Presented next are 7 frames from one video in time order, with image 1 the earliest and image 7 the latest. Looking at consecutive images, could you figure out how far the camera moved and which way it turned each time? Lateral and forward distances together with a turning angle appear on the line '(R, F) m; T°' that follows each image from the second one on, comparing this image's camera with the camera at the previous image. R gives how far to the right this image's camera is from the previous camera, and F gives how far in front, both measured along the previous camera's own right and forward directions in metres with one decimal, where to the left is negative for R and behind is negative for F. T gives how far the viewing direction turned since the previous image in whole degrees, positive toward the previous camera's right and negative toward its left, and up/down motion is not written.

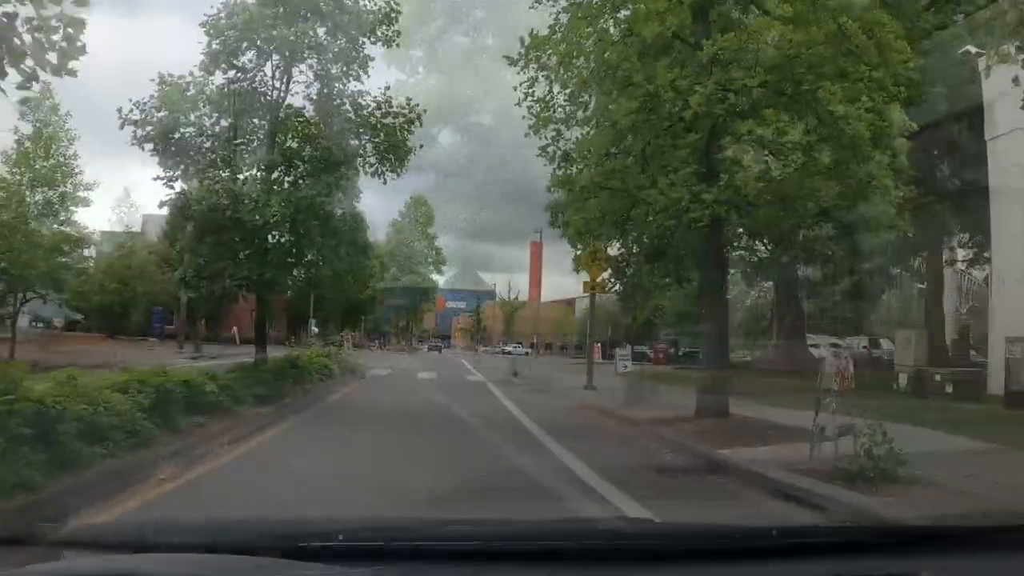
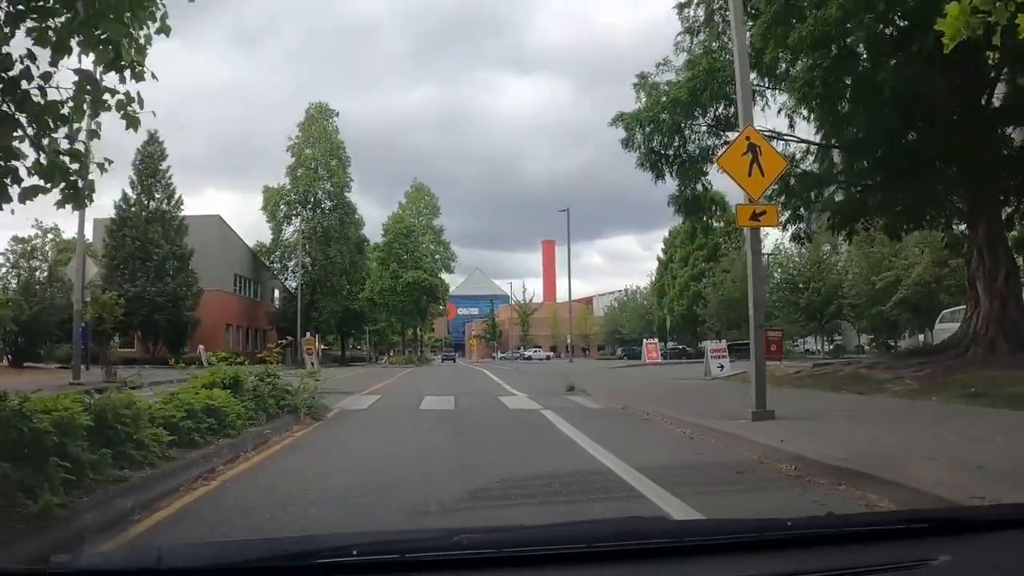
(-0.7, +7.6) m; -1°
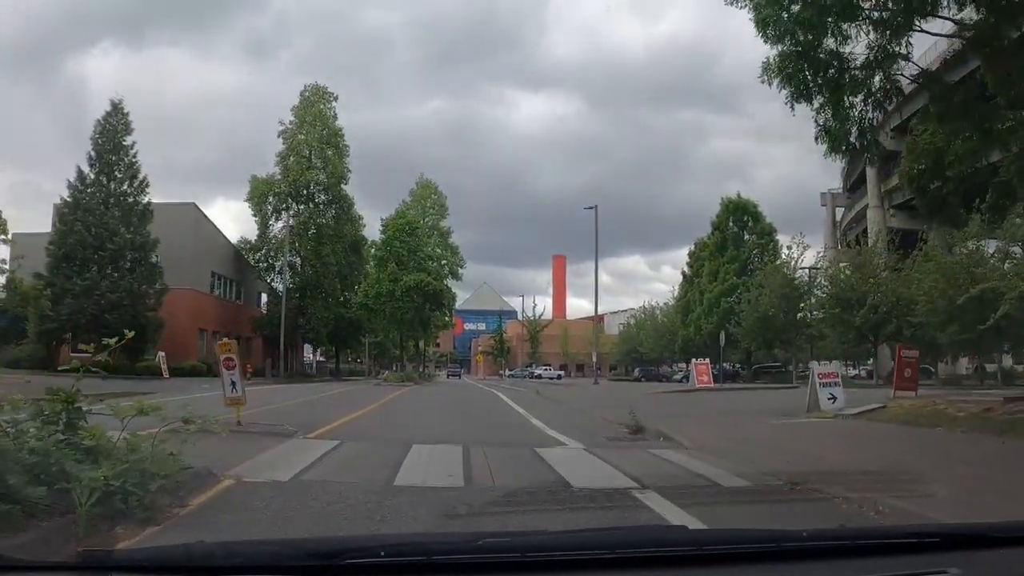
(-0.4, +4.7) m; 0°
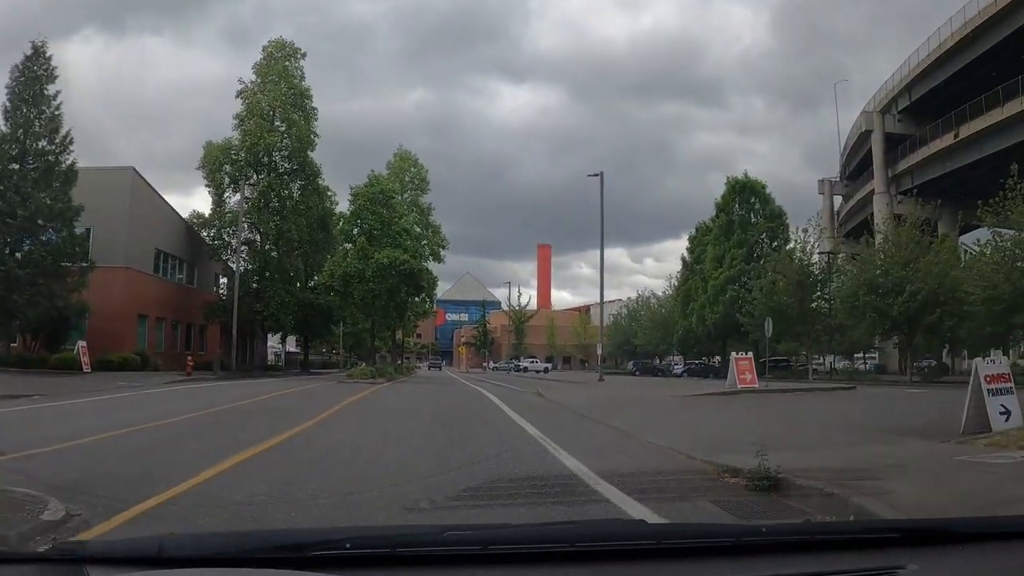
(-0.3, +4.2) m; +1°
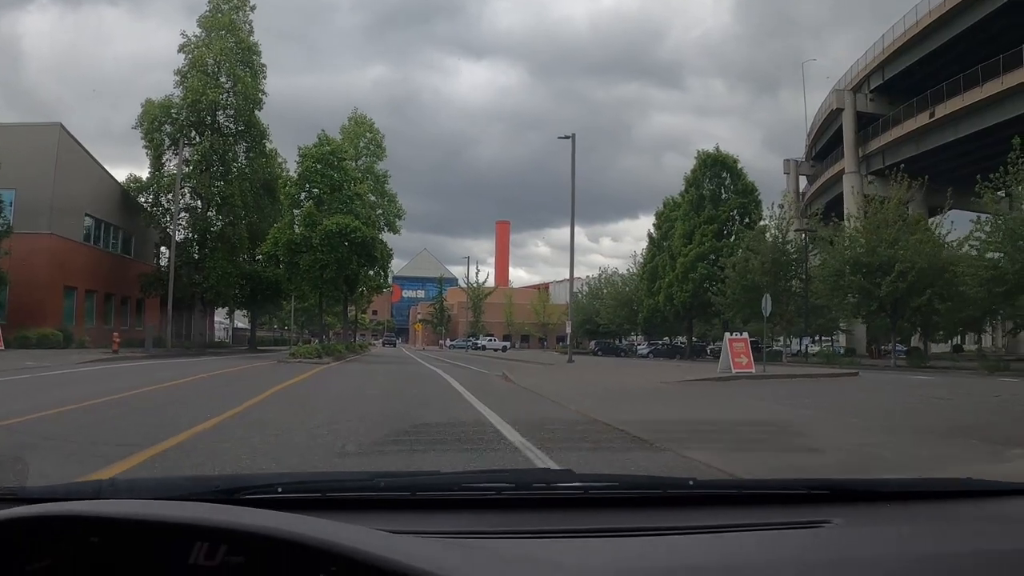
(-0.2, +1.9) m; +3°
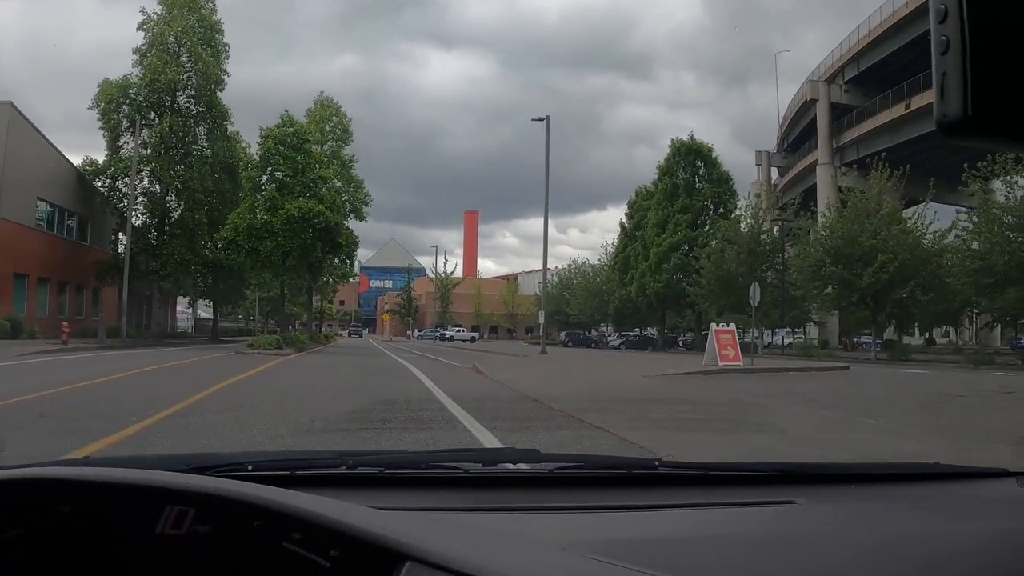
(-0.1, +0.8) m; +2°
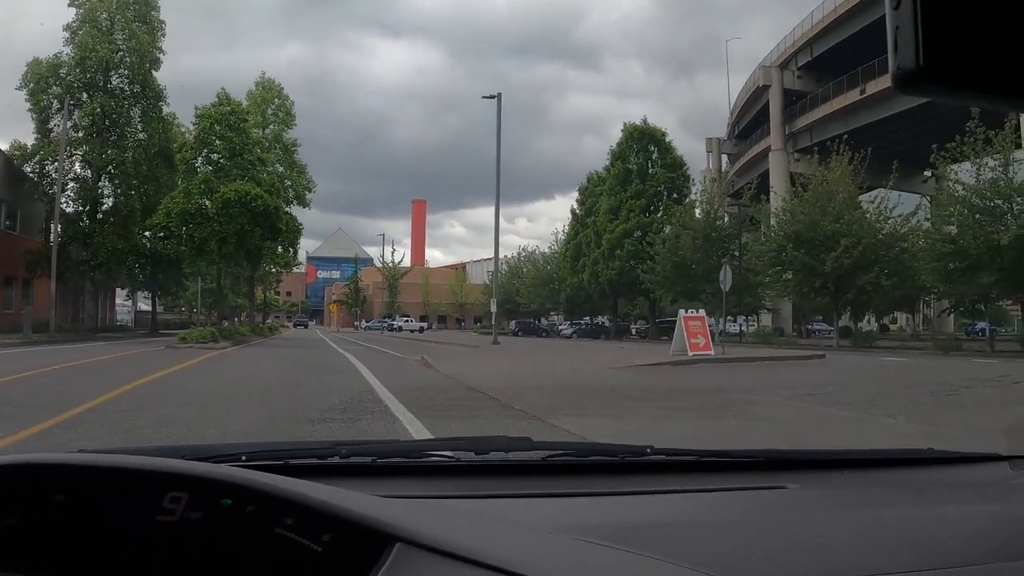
(-0.1, +1.0) m; +3°
